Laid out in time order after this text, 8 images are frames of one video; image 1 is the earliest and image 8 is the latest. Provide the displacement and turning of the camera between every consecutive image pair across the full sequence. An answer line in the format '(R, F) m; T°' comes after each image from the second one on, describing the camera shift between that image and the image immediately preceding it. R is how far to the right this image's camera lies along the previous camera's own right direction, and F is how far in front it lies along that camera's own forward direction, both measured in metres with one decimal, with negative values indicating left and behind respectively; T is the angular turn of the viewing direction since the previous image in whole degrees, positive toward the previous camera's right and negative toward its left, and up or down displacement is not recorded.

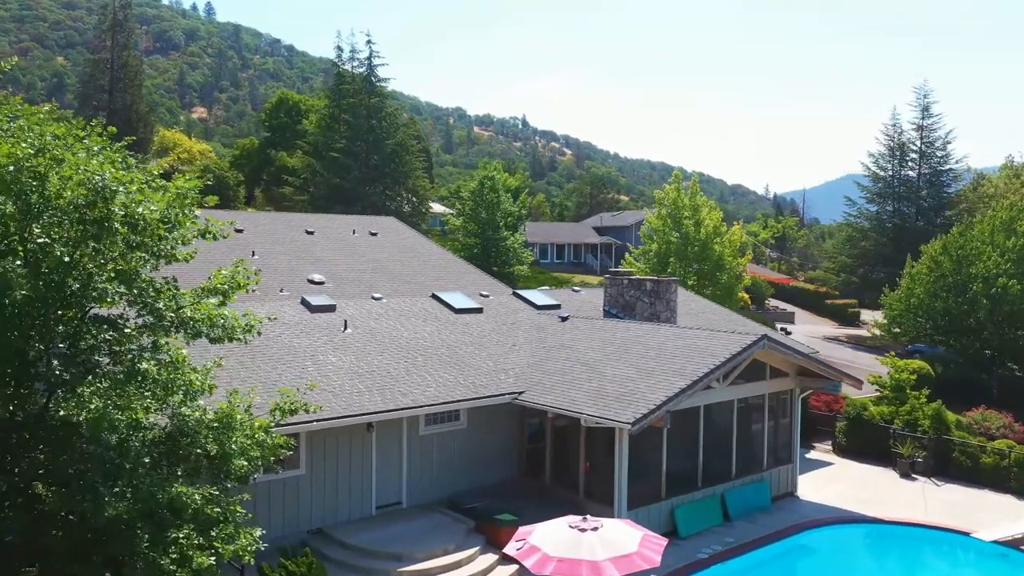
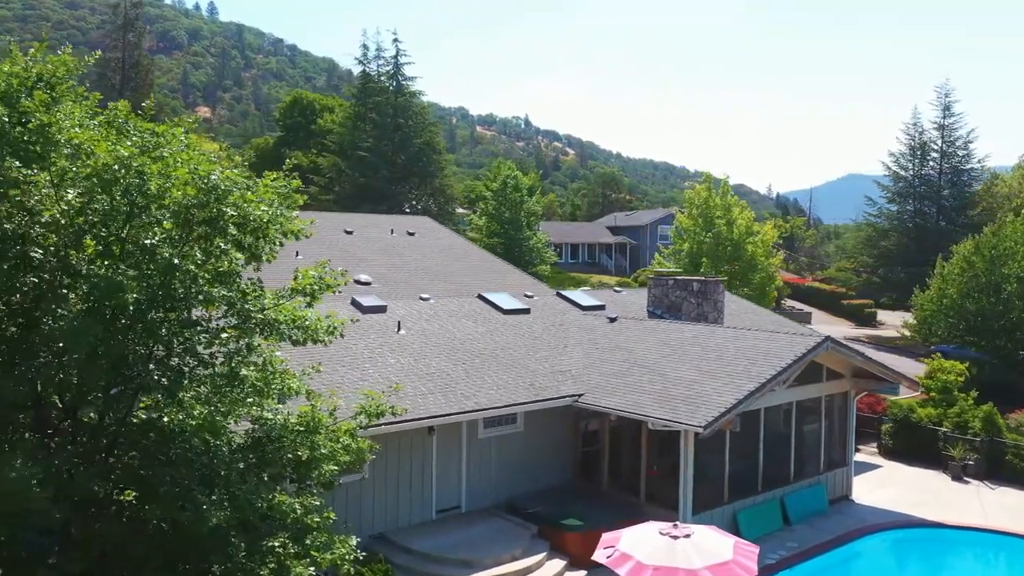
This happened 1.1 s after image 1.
(-0.9, +0.2) m; 0°
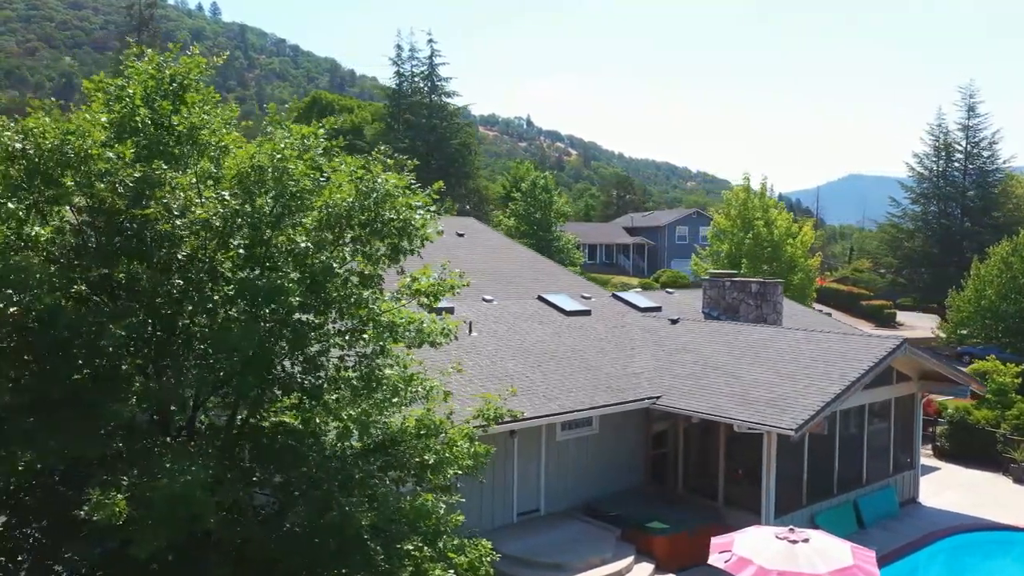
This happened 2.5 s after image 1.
(-1.2, +0.1) m; 0°
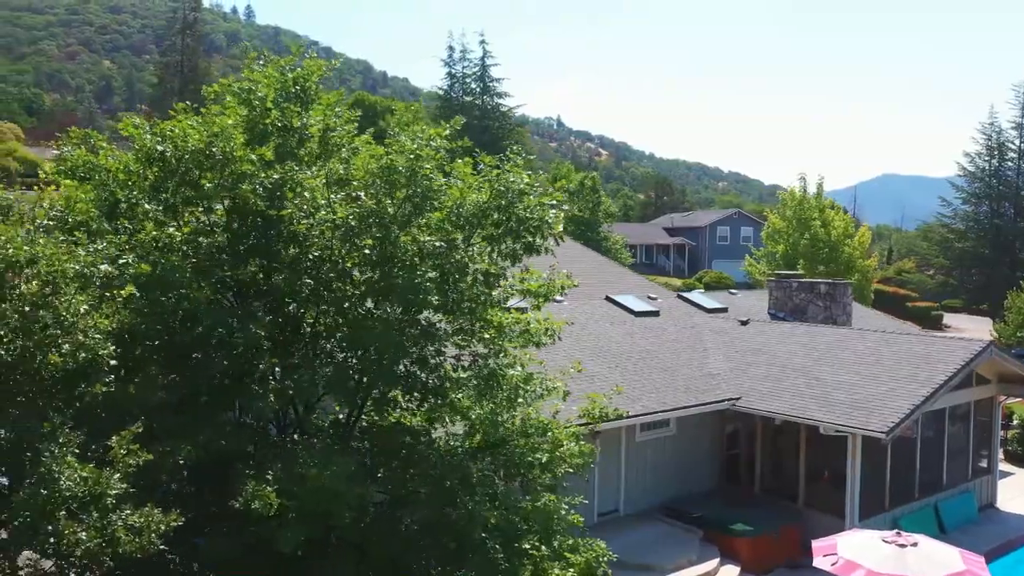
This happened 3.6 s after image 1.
(-0.8, -0.1) m; -2°
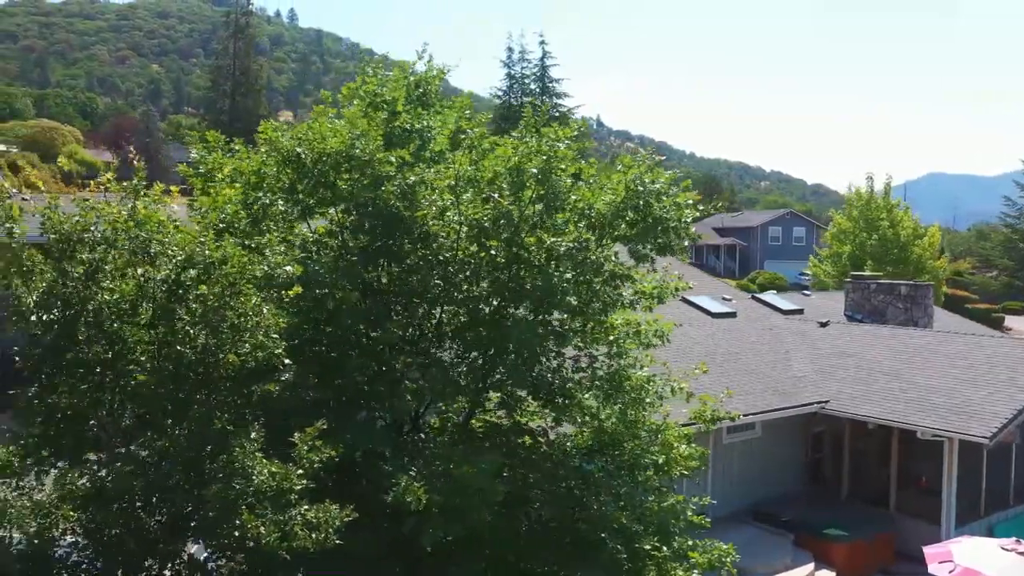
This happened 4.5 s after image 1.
(-0.7, 0.0) m; -3°
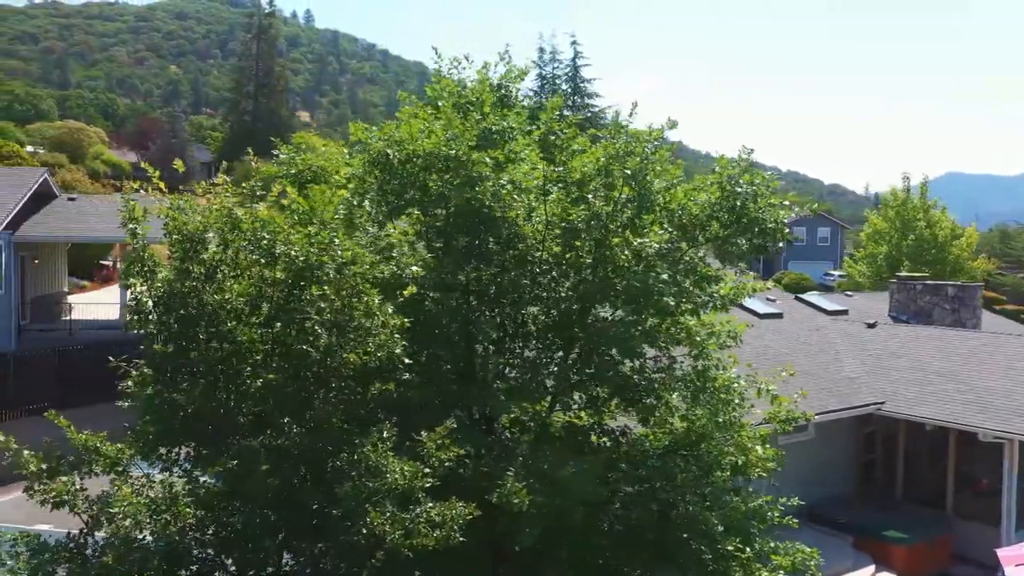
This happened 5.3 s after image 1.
(-0.6, 0.0) m; -1°
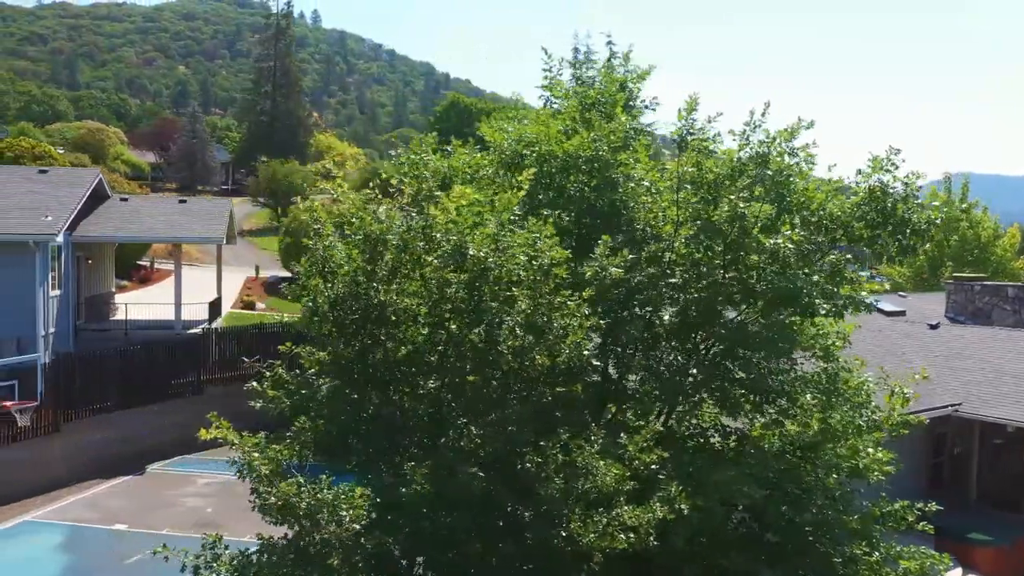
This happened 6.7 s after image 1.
(-1.1, 0.0) m; 0°
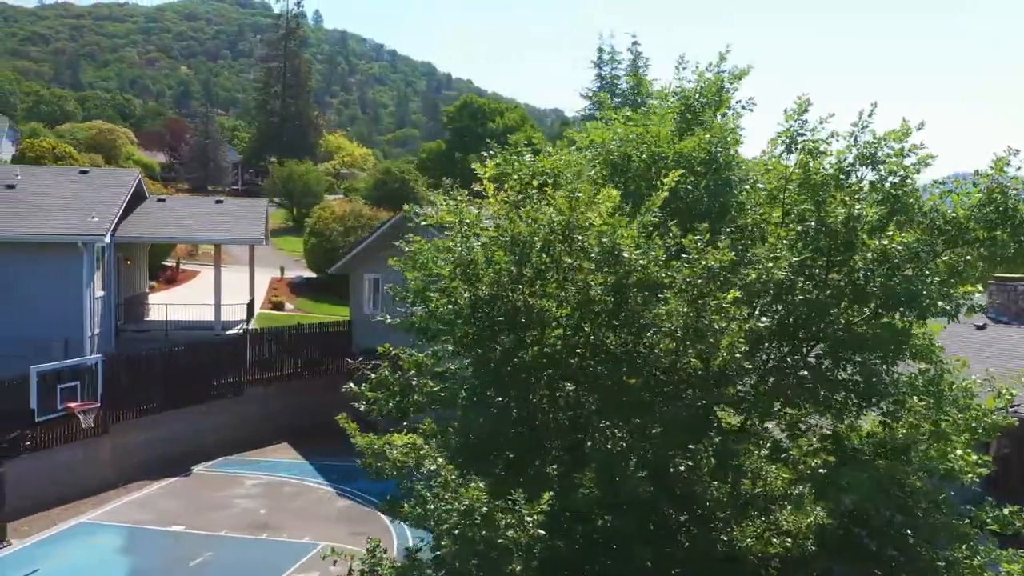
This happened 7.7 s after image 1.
(-0.9, 0.0) m; 0°
